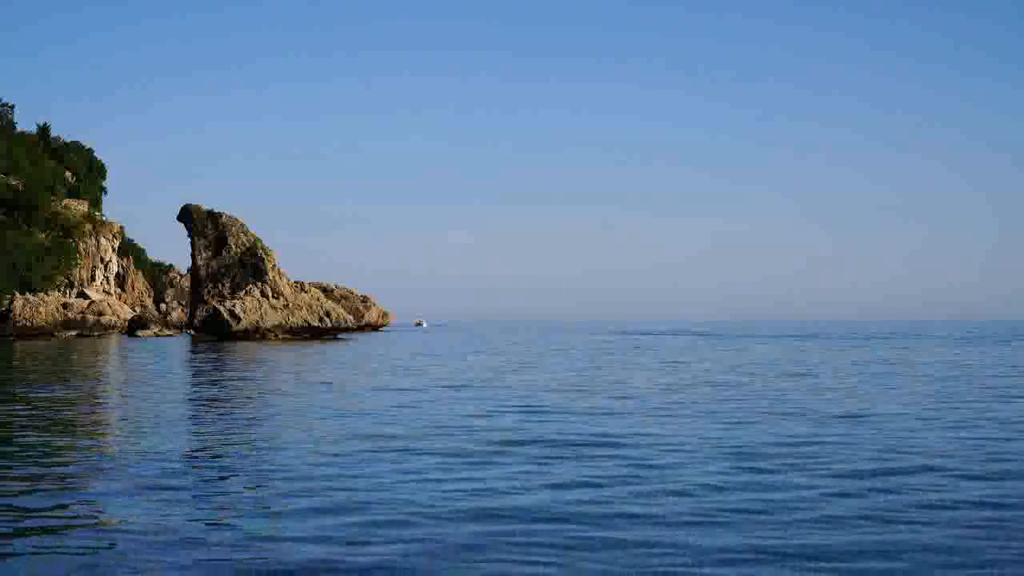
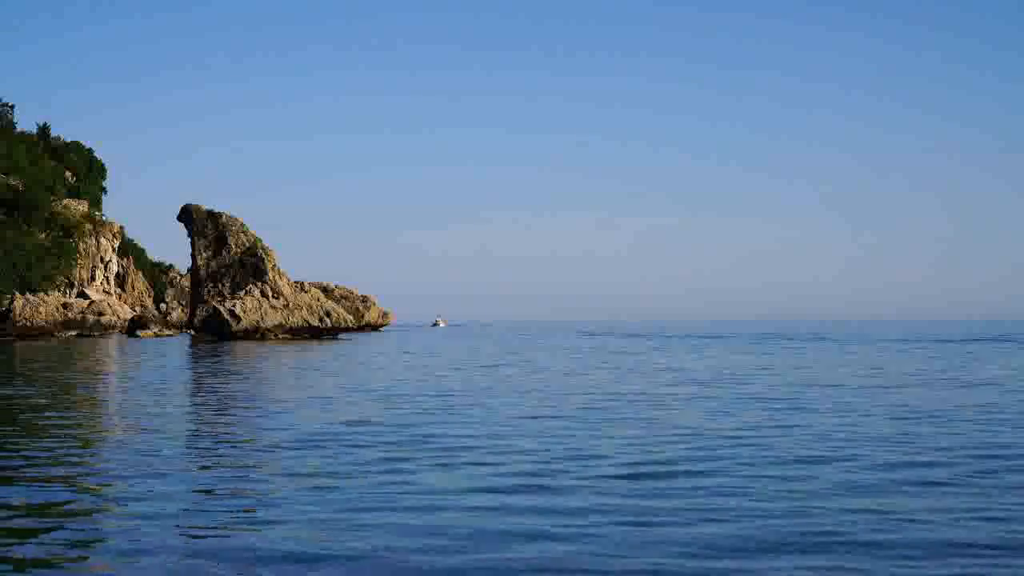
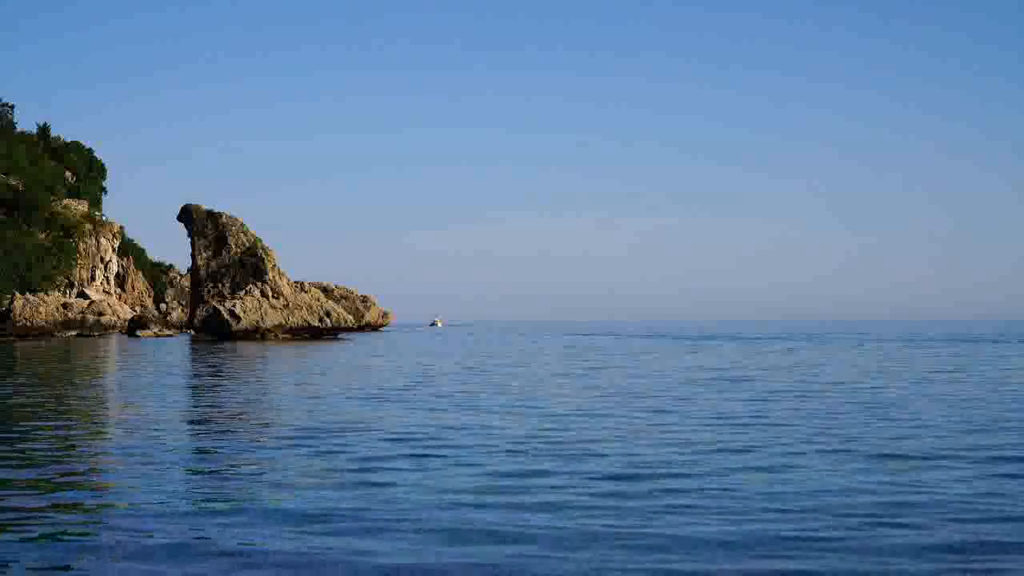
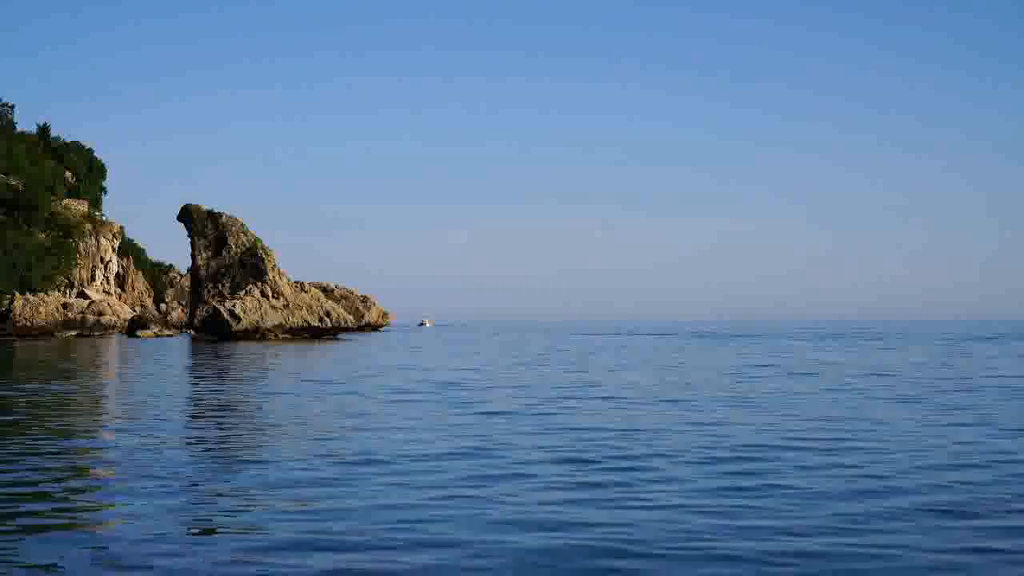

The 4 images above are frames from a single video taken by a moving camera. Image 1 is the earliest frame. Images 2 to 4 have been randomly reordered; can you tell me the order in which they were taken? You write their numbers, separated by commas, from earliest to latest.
4, 3, 2
